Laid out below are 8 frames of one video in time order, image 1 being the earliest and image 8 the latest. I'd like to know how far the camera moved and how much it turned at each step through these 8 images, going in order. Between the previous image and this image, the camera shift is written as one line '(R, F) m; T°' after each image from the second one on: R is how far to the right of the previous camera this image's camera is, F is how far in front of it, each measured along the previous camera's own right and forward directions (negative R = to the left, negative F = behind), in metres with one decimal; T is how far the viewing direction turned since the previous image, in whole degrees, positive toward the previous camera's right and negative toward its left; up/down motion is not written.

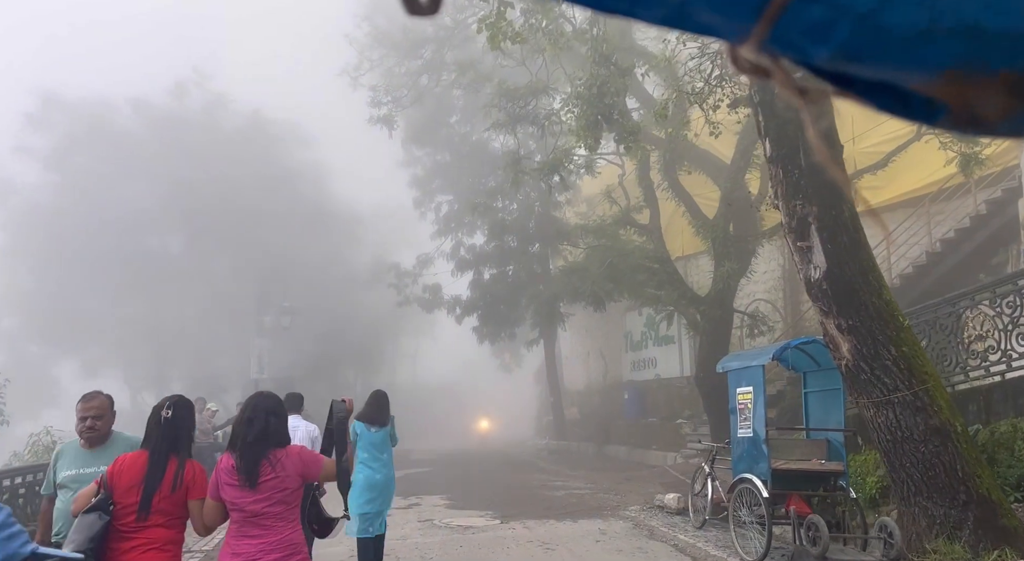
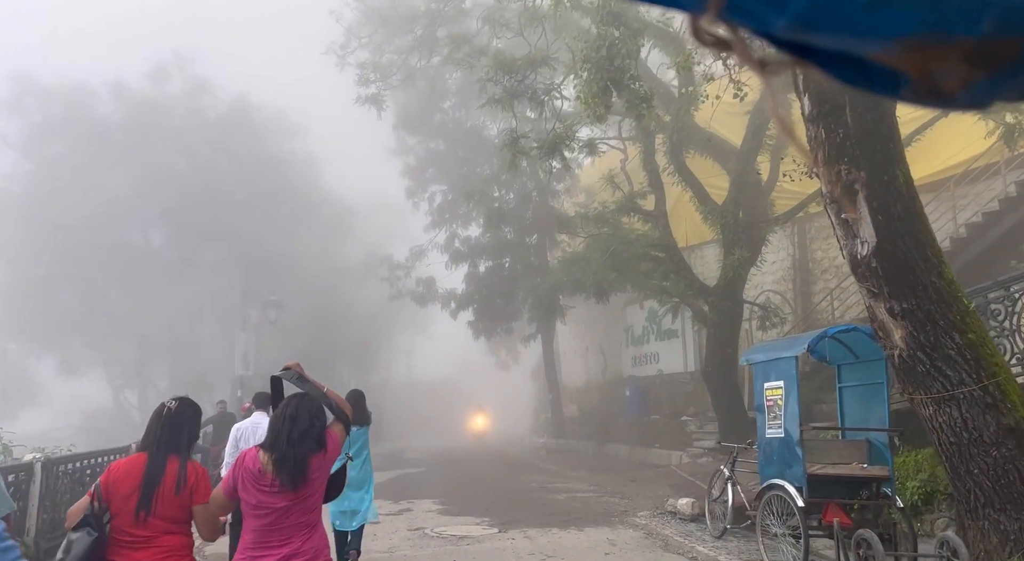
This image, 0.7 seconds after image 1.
(0.0, +0.9) m; 0°
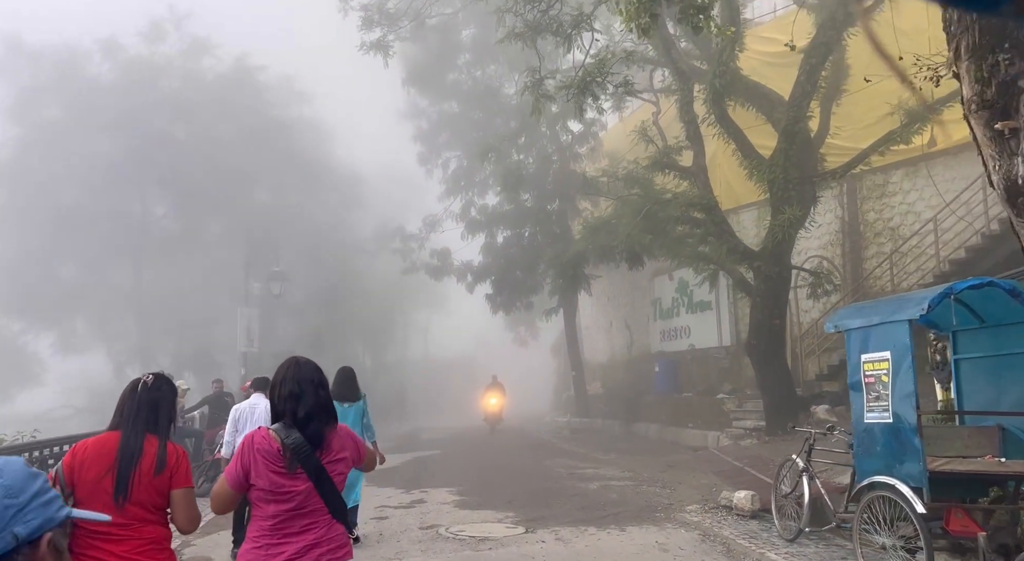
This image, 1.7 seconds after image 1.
(-0.1, +1.4) m; -1°
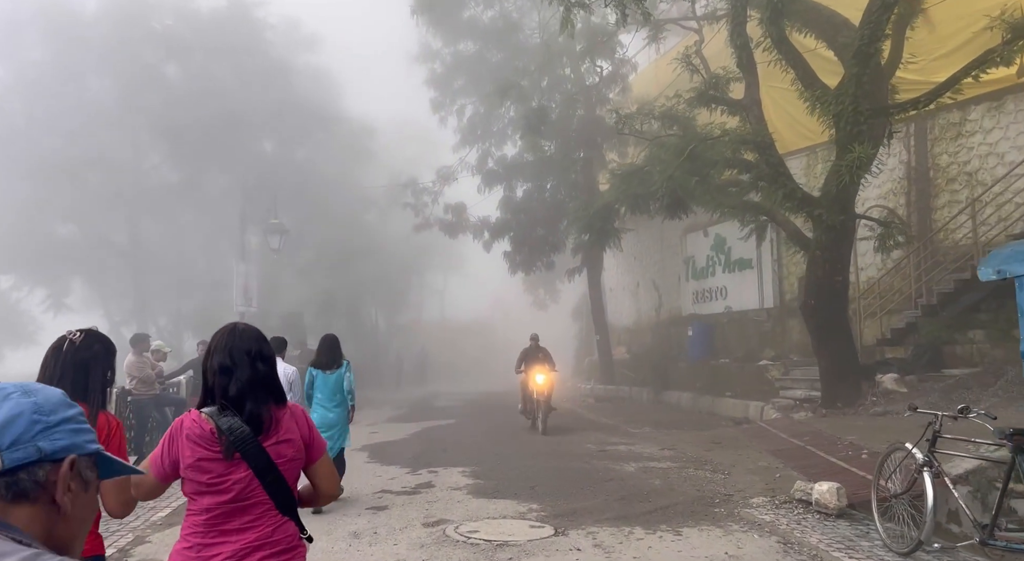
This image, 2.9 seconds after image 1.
(-0.1, +1.6) m; -1°
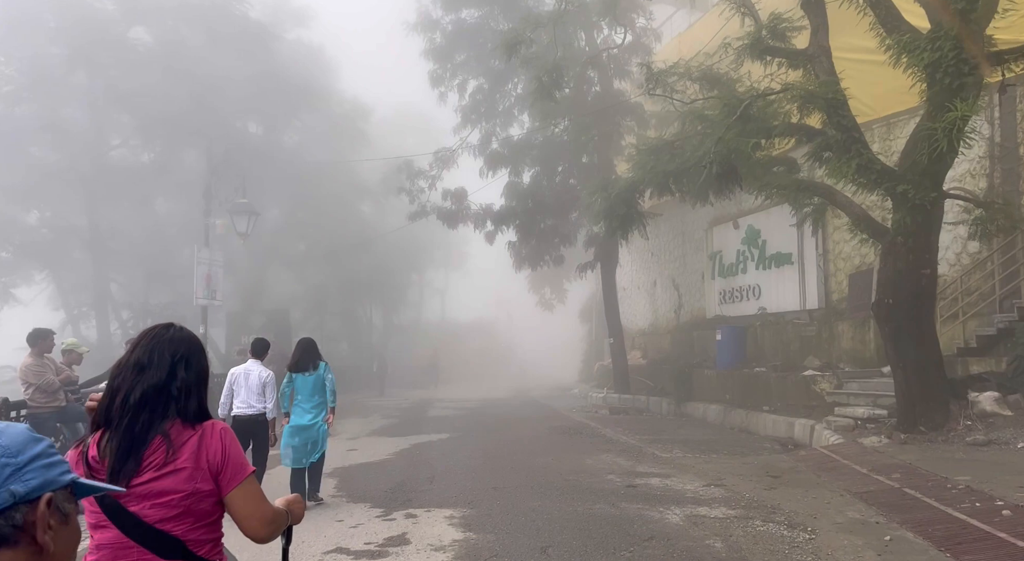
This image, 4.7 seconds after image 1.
(0.0, +2.2) m; 0°
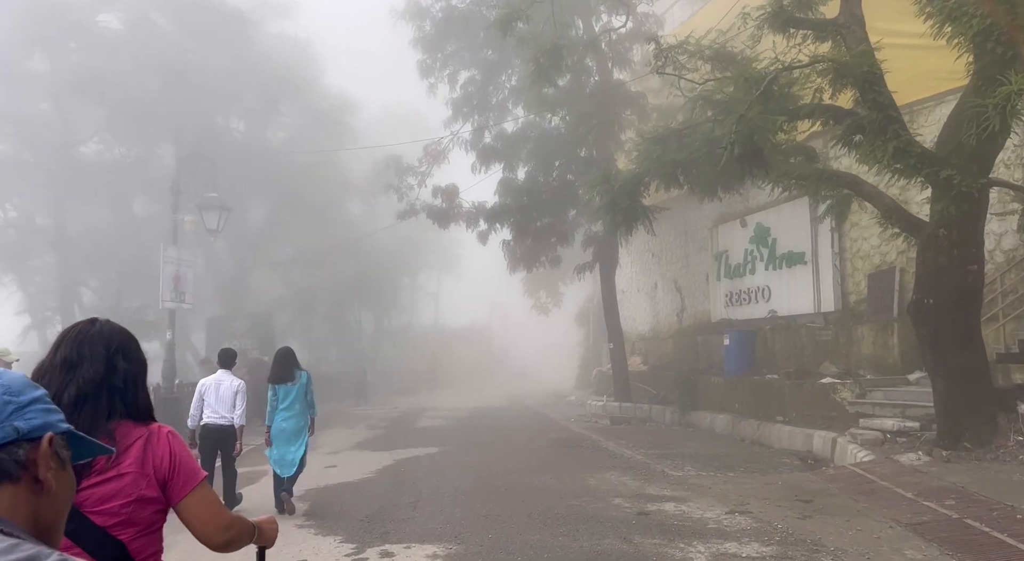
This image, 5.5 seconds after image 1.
(0.0, +1.0) m; 0°
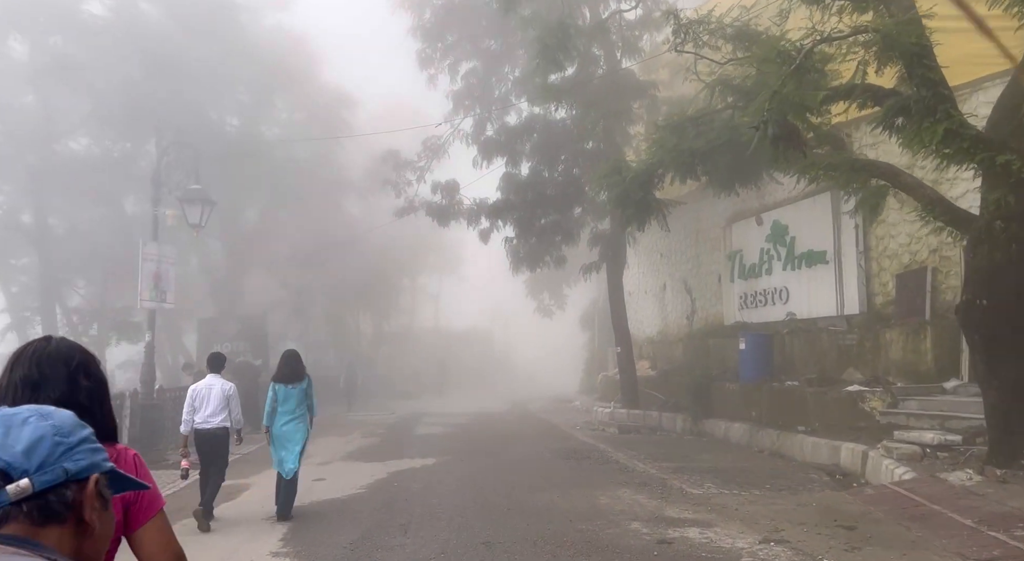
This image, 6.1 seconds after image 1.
(0.0, +0.8) m; 0°
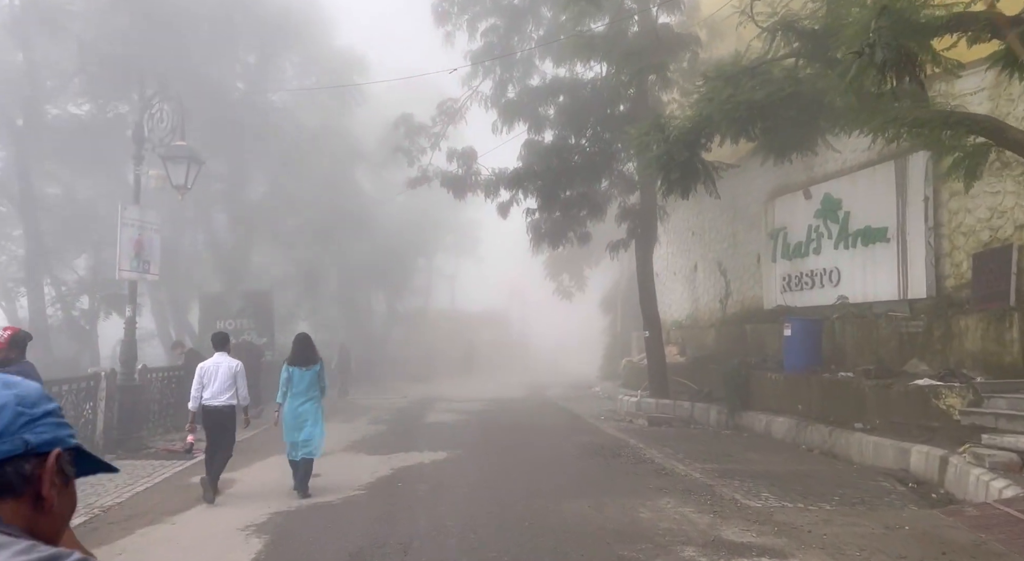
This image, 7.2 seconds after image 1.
(-0.1, +1.4) m; -1°
